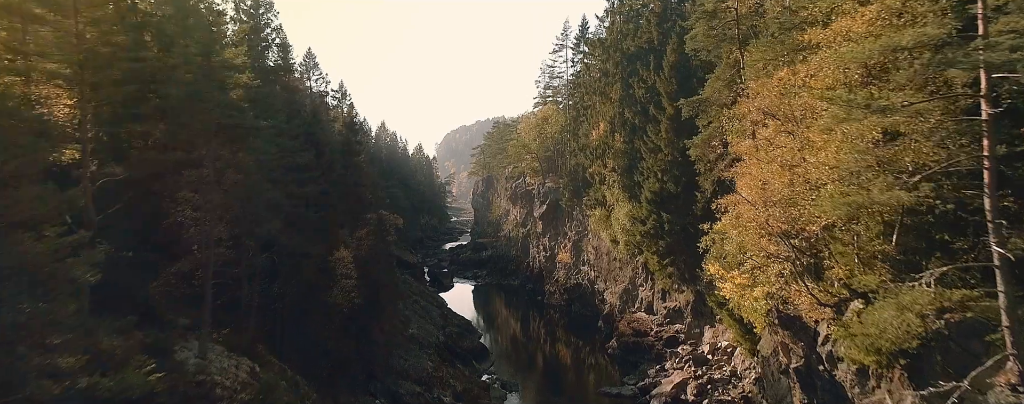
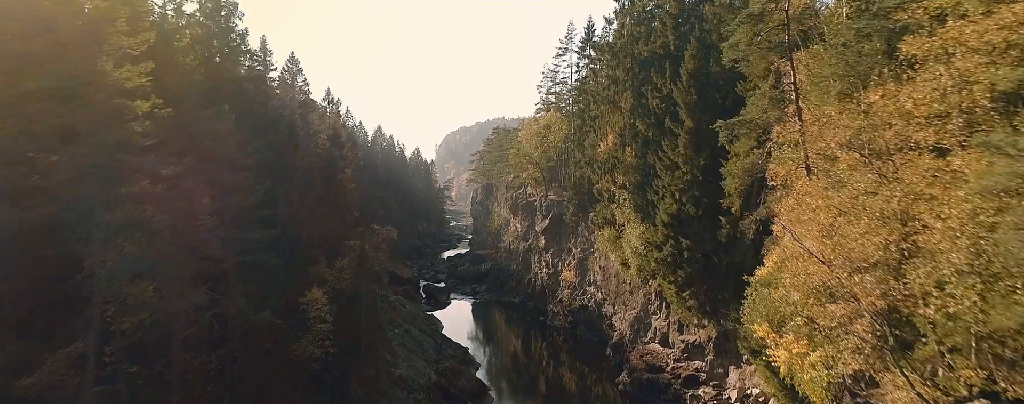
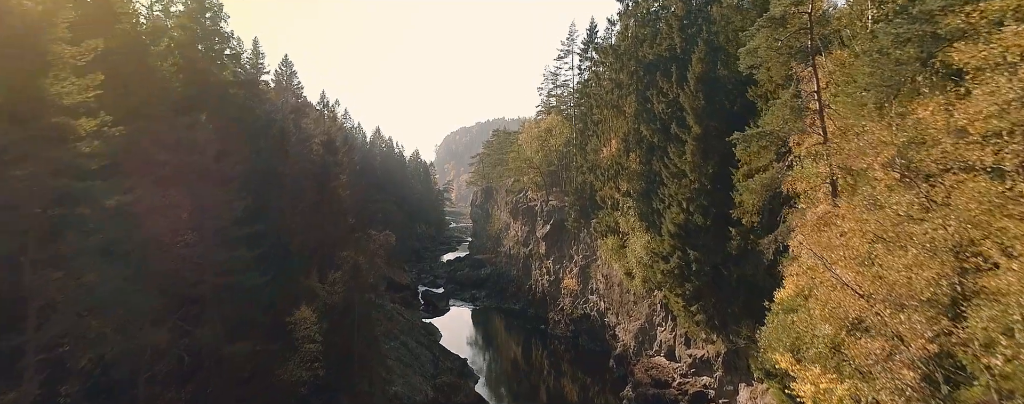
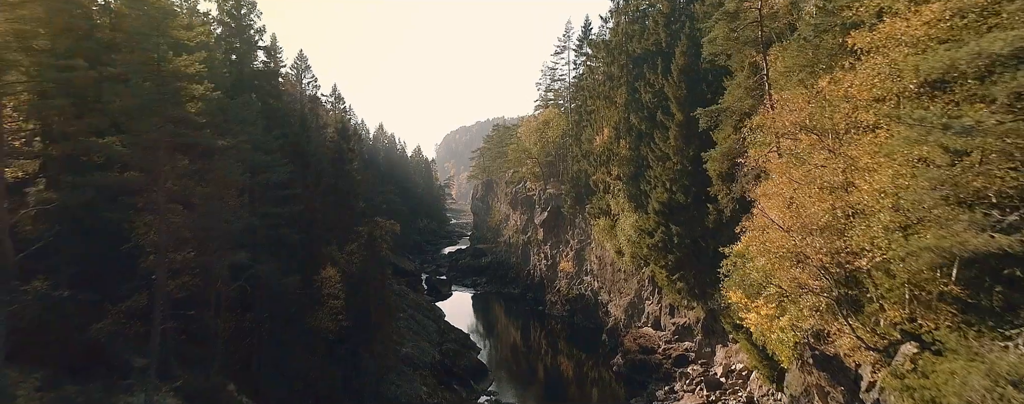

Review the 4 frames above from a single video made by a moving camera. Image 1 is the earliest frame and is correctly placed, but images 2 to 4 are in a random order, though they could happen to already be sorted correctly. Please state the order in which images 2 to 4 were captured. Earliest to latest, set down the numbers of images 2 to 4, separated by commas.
4, 2, 3
